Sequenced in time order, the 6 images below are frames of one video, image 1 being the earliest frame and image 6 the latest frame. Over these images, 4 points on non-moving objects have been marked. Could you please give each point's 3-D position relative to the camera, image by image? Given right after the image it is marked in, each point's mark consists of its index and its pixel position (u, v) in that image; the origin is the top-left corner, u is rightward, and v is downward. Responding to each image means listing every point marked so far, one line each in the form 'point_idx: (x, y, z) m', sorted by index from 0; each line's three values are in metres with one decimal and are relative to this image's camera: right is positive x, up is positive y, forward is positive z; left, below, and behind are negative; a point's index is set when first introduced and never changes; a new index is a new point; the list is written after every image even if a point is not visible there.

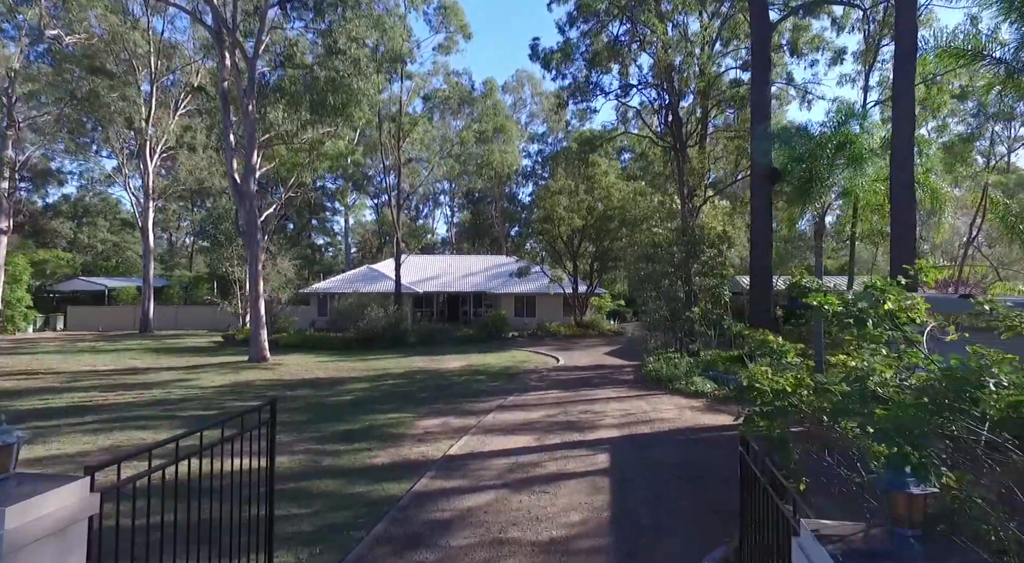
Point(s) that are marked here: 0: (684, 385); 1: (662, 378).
0: (+3.2, -1.9, +12.4) m
1: (+3.0, -2.0, +13.2) m
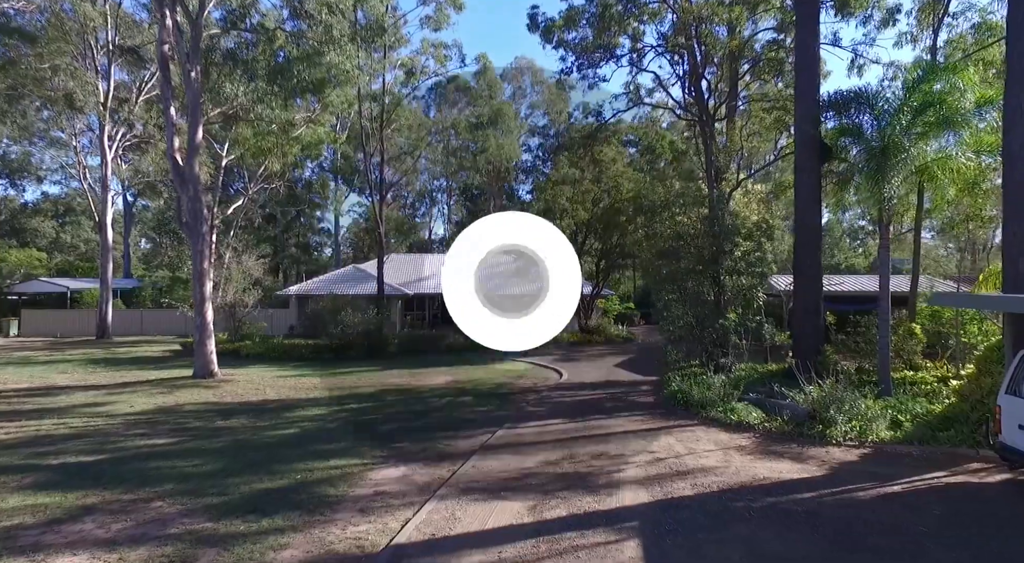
0: (+3.1, -1.9, +9.8) m
1: (+2.8, -2.0, +10.5) m
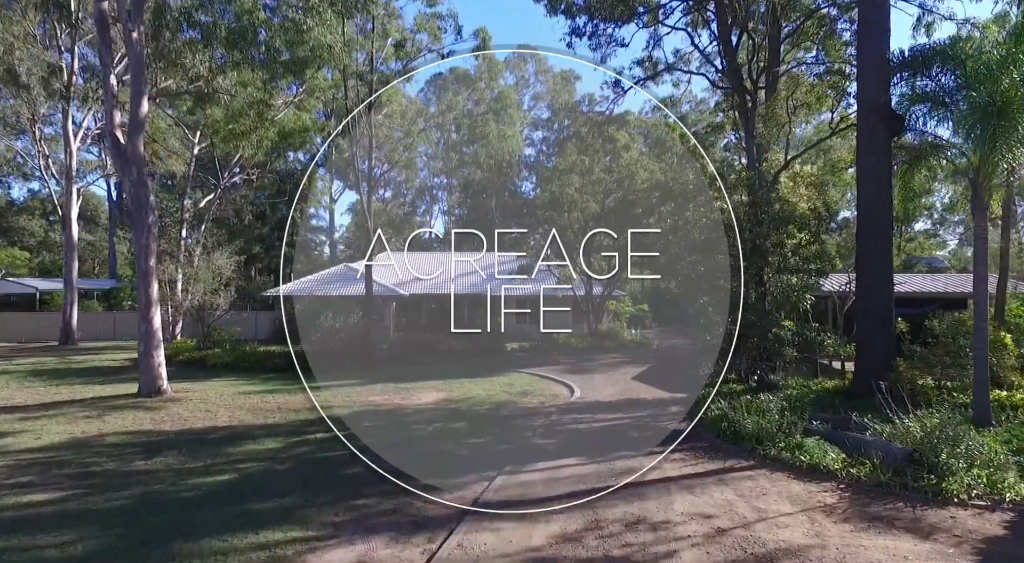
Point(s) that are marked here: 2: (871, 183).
0: (+3.1, -1.9, +7.5) m
1: (+2.9, -1.9, +8.3) m
2: (+5.6, +1.5, +10.3) m
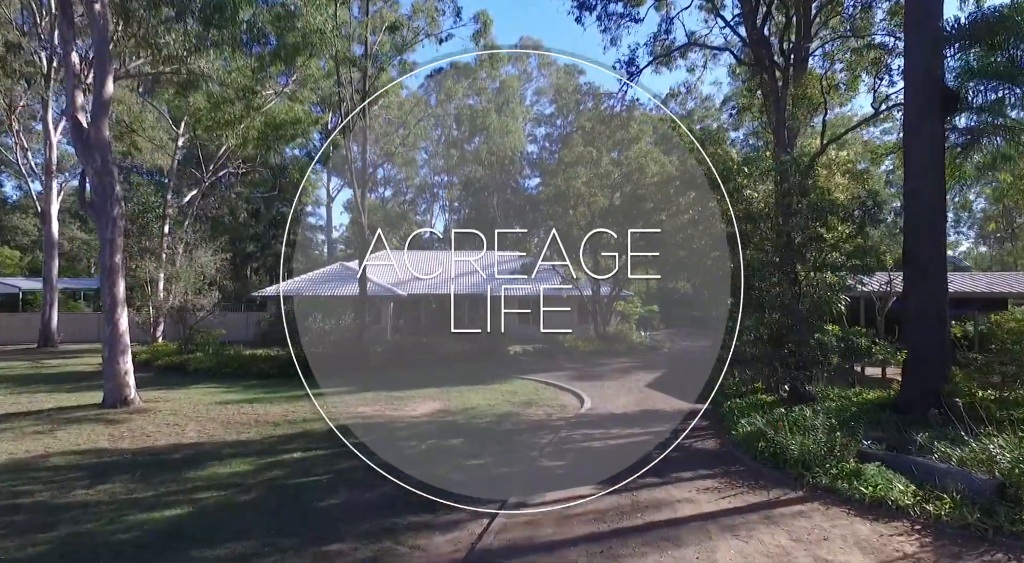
0: (+3.1, -1.9, +6.4) m
1: (+2.9, -1.9, +7.1) m
2: (+5.6, +1.5, +9.1) m
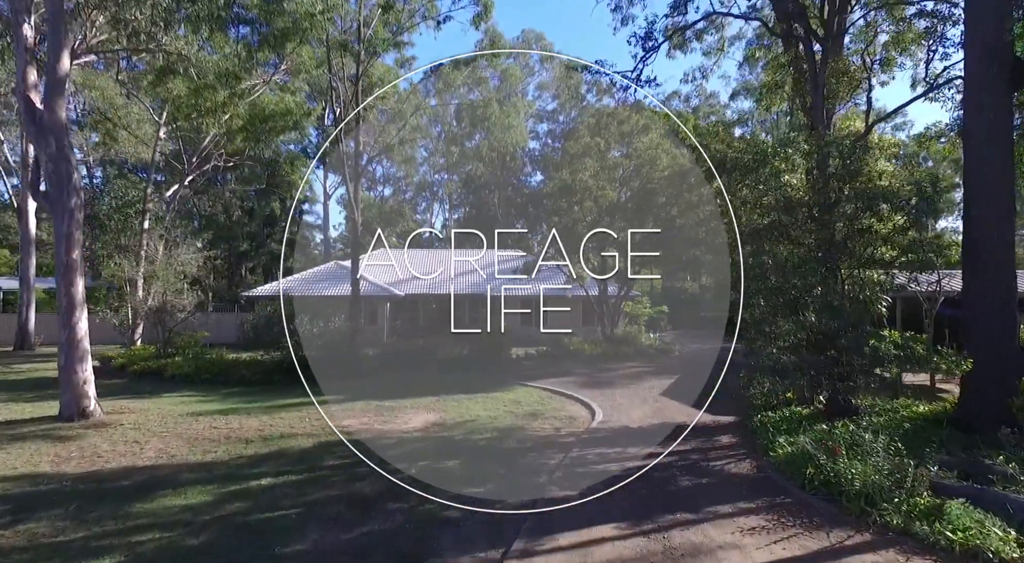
0: (+3.2, -1.9, +5.2) m
1: (+3.0, -1.9, +6.0) m
2: (+5.7, +1.6, +8.0) m
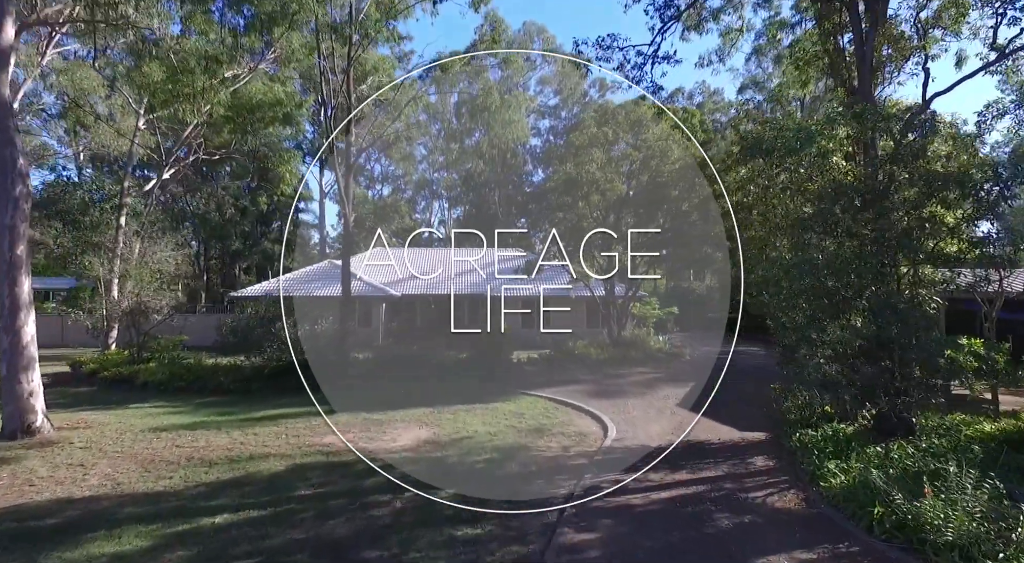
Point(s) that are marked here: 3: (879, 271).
0: (+3.2, -1.9, +4.1) m
1: (+3.0, -1.9, +4.9) m
2: (+5.7, +1.6, +6.9) m
3: (+3.9, +0.1, +6.8) m
